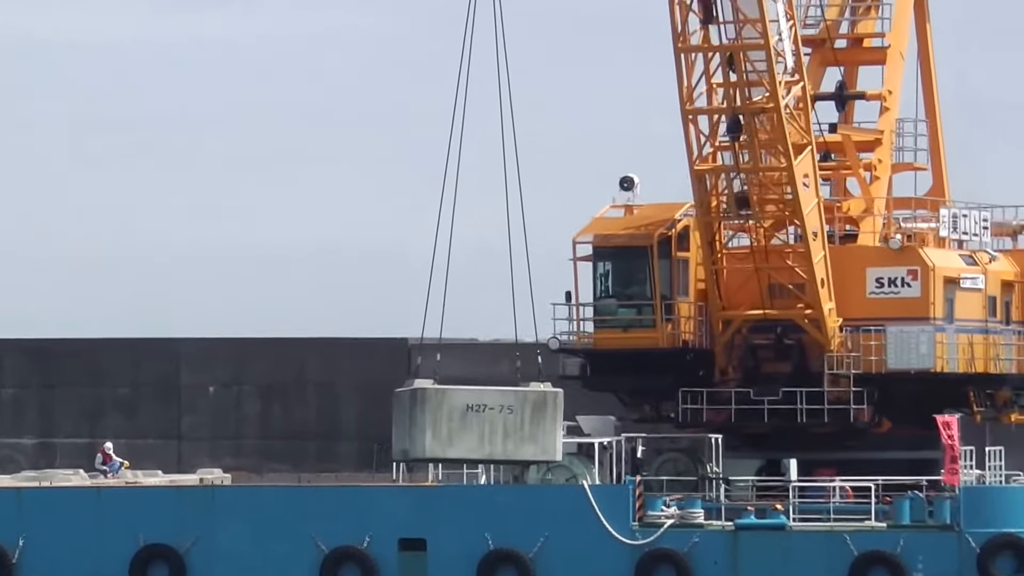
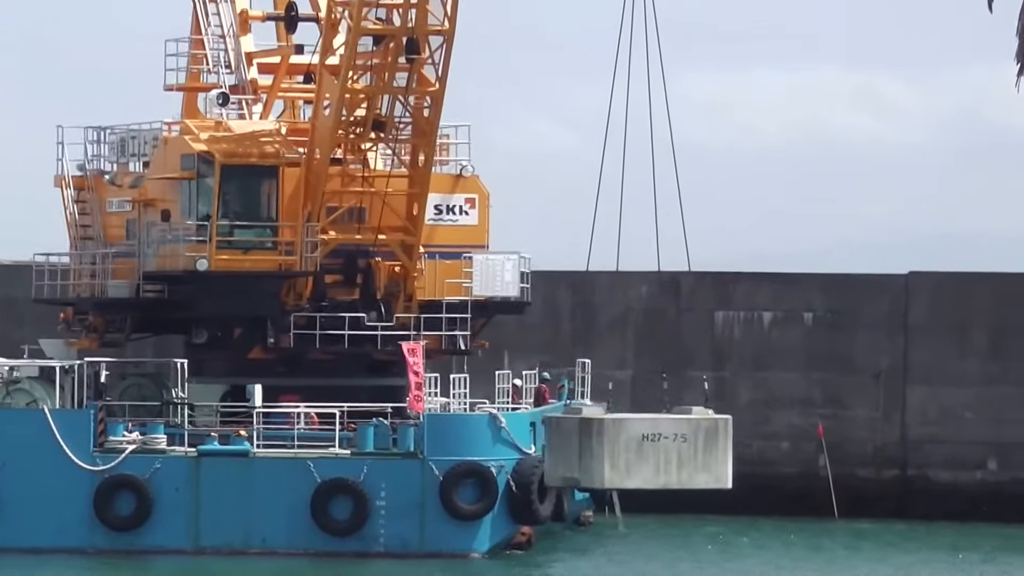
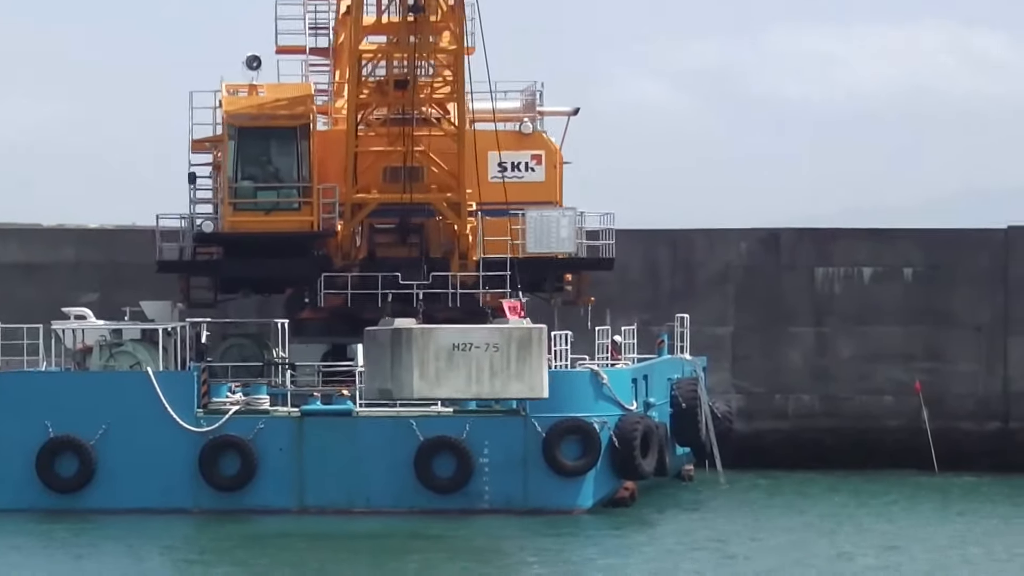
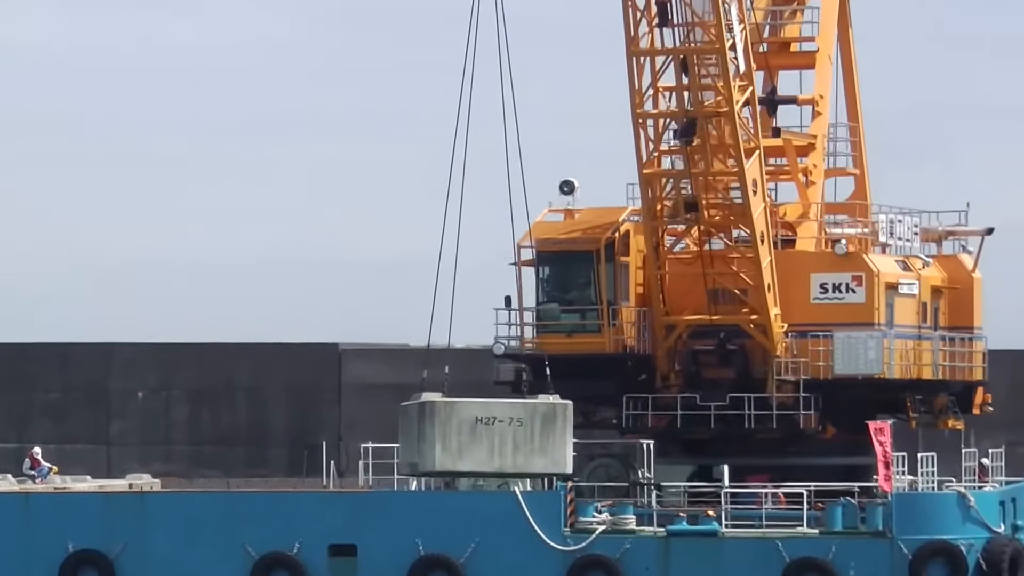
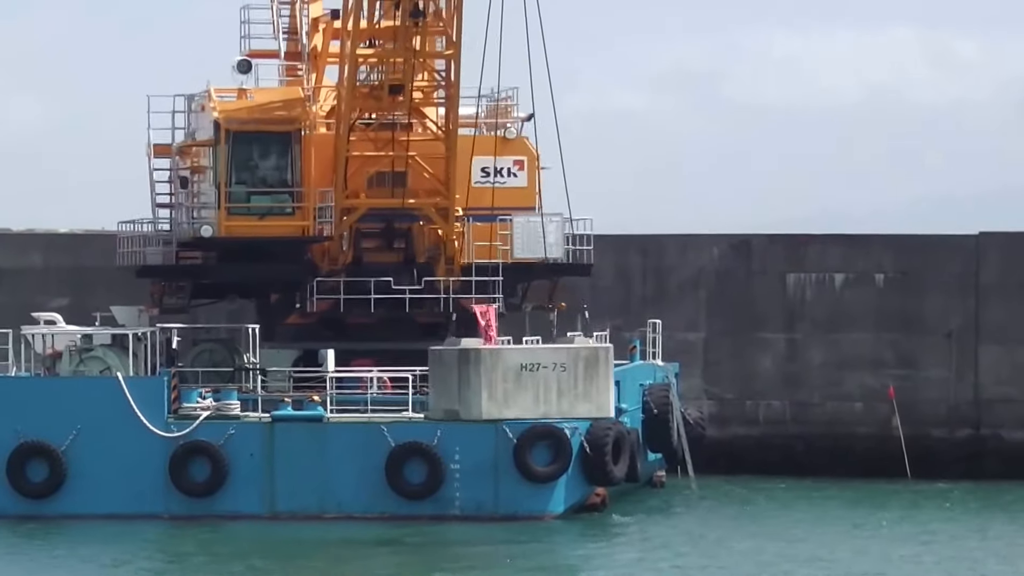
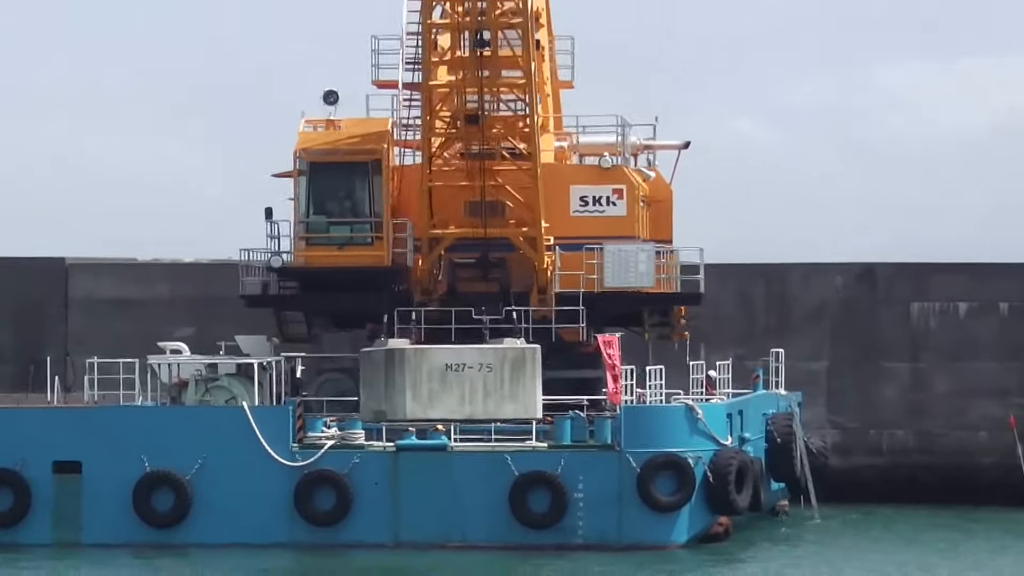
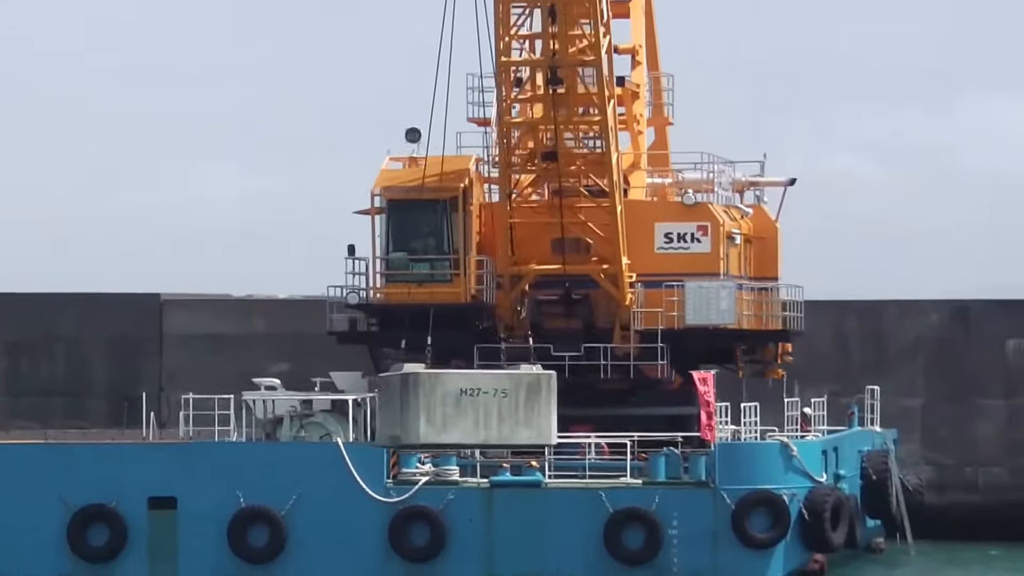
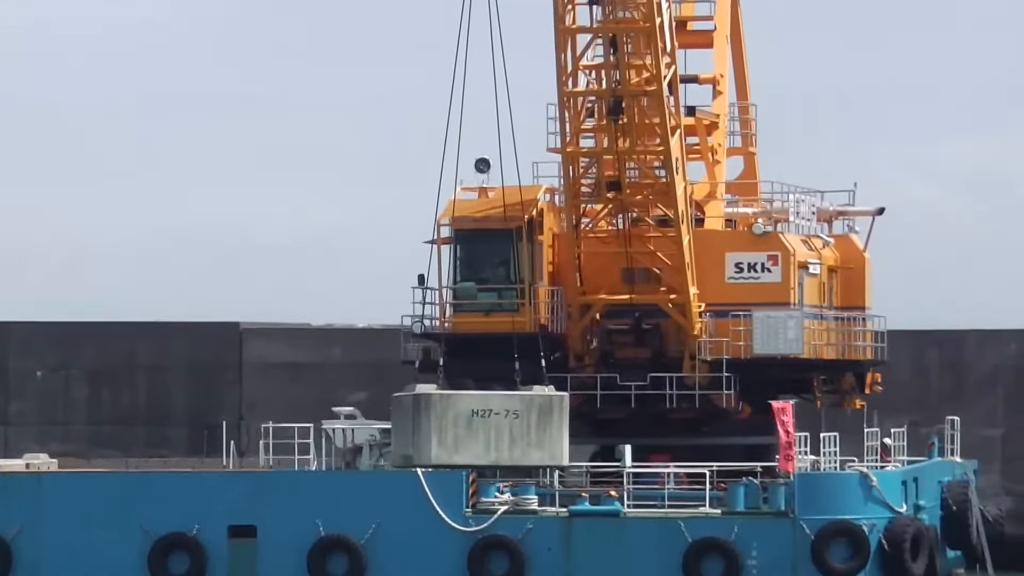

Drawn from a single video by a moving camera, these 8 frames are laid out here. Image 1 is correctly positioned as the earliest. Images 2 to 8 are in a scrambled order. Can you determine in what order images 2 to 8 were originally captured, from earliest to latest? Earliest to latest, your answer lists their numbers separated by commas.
4, 8, 7, 6, 3, 5, 2
